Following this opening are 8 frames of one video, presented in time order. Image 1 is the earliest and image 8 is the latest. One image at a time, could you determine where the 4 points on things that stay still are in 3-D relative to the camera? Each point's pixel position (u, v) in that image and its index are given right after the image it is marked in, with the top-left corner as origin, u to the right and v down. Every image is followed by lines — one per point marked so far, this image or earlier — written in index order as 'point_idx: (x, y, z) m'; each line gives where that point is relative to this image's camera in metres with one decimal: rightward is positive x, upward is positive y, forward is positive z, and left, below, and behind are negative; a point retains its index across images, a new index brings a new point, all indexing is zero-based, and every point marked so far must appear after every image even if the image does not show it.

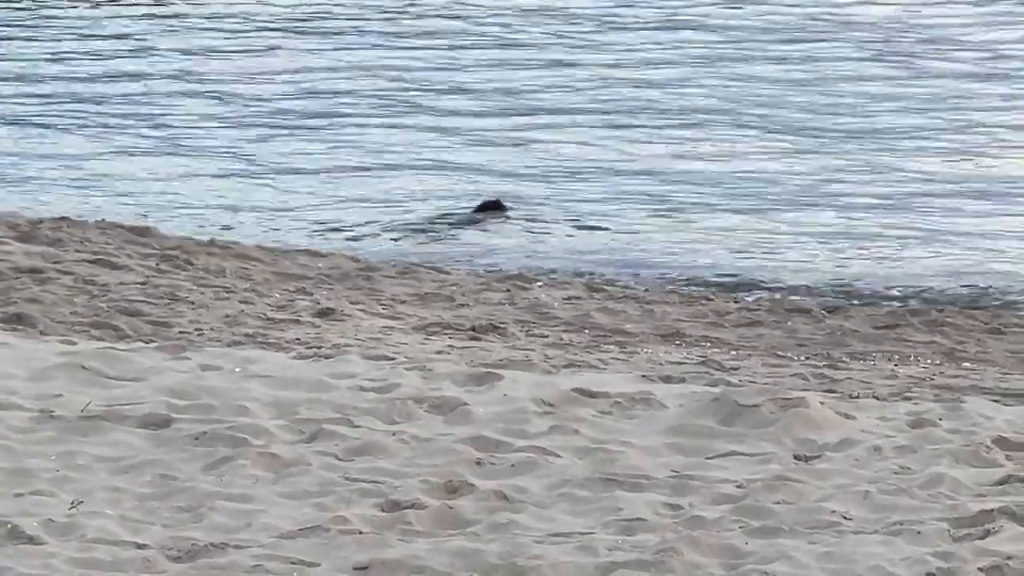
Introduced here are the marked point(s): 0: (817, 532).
0: (+1.3, -1.0, +6.3) m
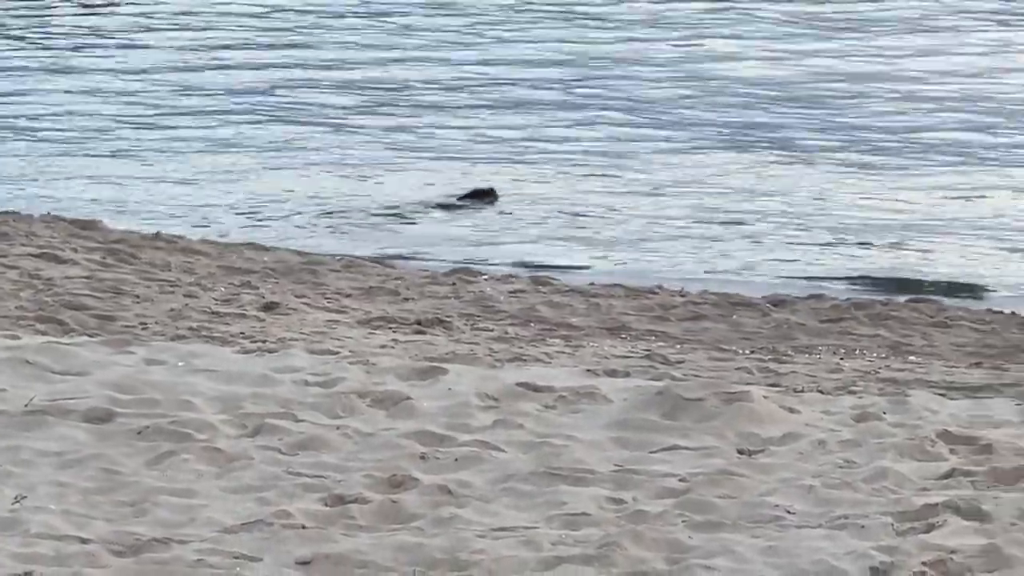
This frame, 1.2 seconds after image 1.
0: (+1.1, -1.0, +6.3) m
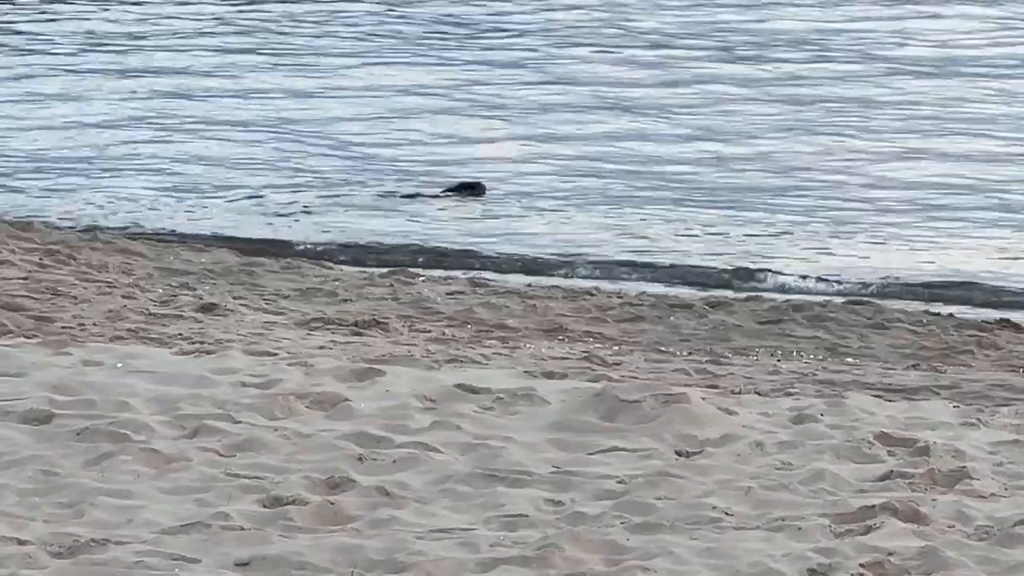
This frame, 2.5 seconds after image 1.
0: (+0.8, -1.0, +6.3) m
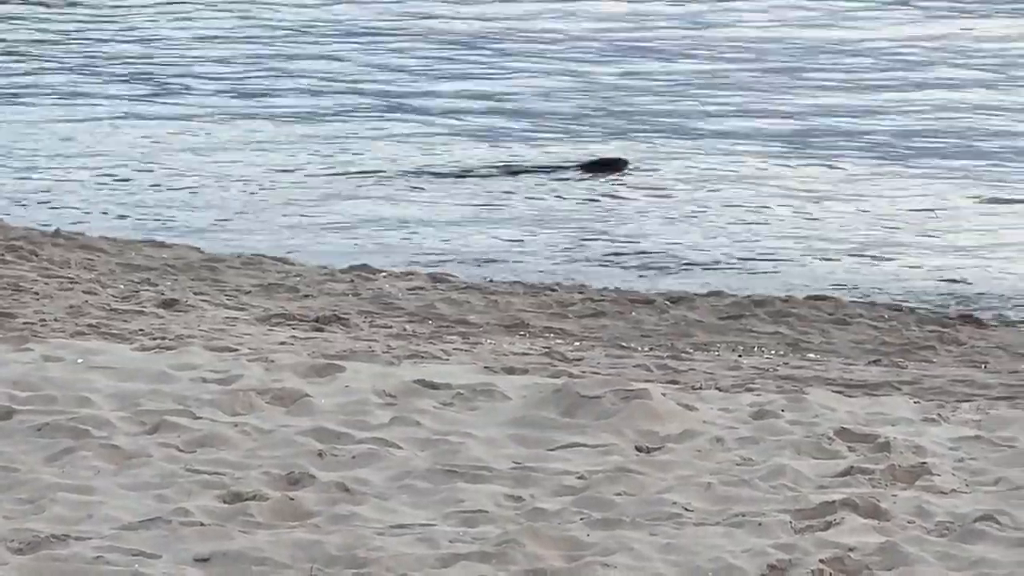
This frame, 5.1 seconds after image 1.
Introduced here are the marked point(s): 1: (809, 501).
0: (+0.6, -1.0, +6.3) m
1: (+1.3, -0.9, +6.4) m
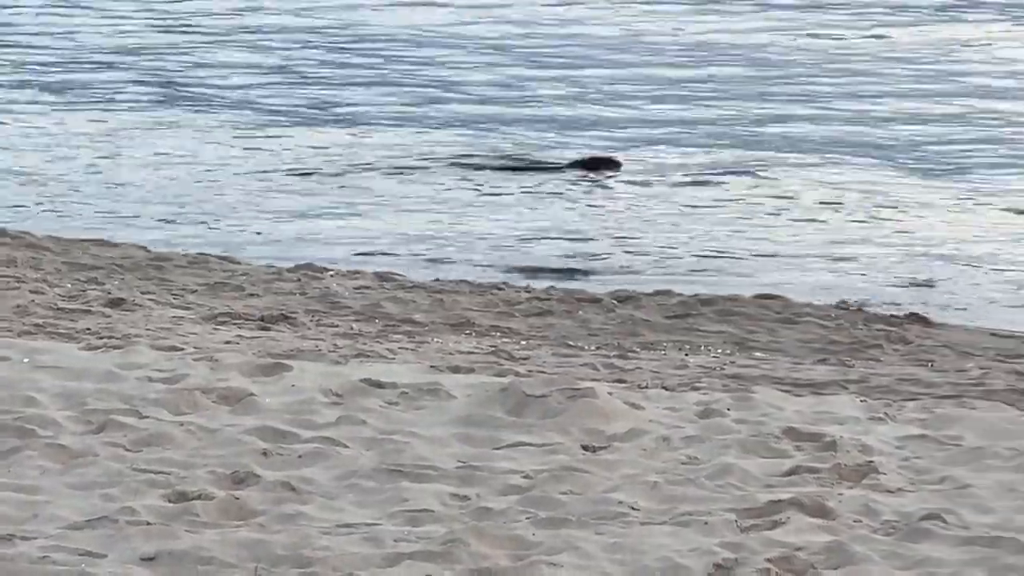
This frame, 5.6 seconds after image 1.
0: (+0.4, -1.0, +6.3) m
1: (+1.0, -0.9, +6.4) m
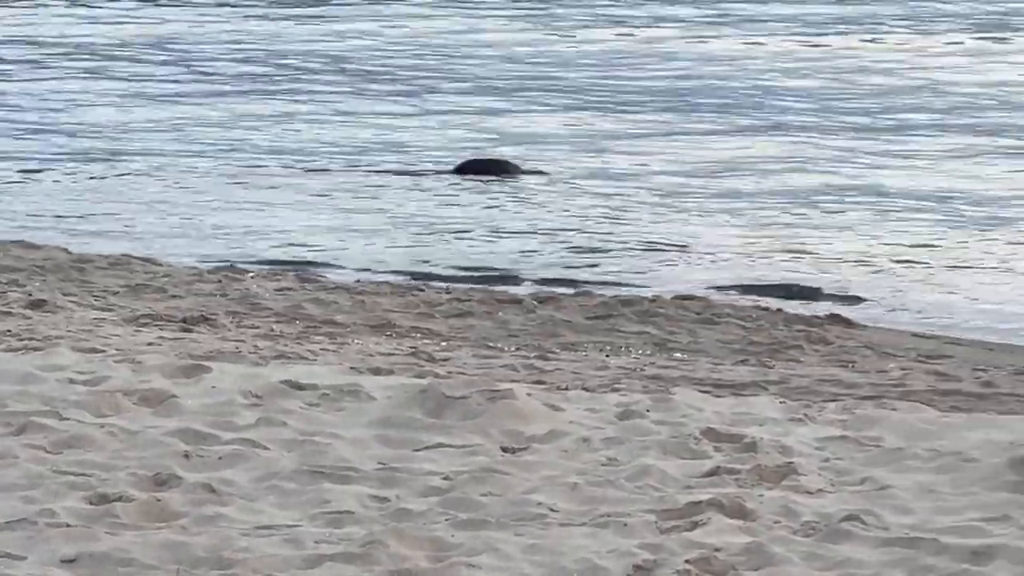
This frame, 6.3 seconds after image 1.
0: (0.0, -1.0, +6.3) m
1: (+0.7, -0.9, +6.4) m
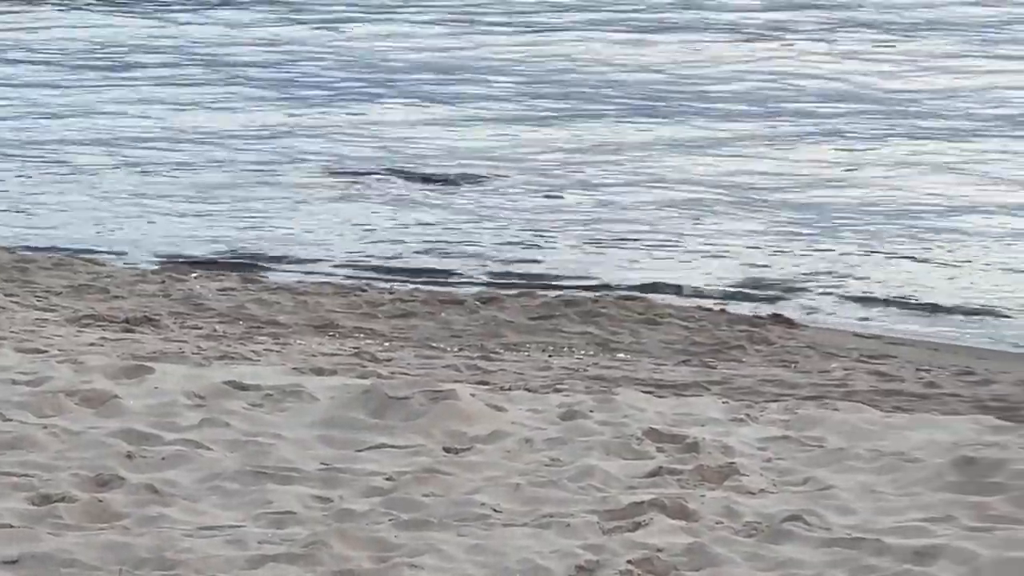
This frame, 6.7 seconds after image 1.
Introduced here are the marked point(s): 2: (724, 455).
0: (-0.2, -1.0, +6.3) m
1: (+0.4, -0.9, +6.4) m
2: (+0.9, -0.7, +6.8) m
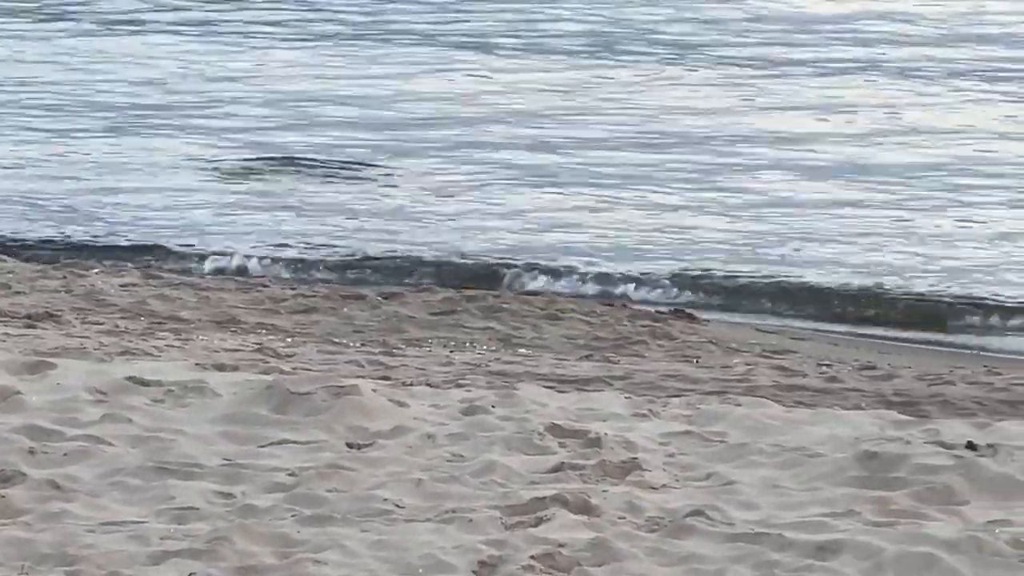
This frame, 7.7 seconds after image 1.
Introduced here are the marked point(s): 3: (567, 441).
0: (-0.7, -0.9, +6.2) m
1: (0.0, -0.9, +6.4) m
2: (+0.5, -0.7, +6.8) m
3: (+0.3, -0.7, +6.8) m
